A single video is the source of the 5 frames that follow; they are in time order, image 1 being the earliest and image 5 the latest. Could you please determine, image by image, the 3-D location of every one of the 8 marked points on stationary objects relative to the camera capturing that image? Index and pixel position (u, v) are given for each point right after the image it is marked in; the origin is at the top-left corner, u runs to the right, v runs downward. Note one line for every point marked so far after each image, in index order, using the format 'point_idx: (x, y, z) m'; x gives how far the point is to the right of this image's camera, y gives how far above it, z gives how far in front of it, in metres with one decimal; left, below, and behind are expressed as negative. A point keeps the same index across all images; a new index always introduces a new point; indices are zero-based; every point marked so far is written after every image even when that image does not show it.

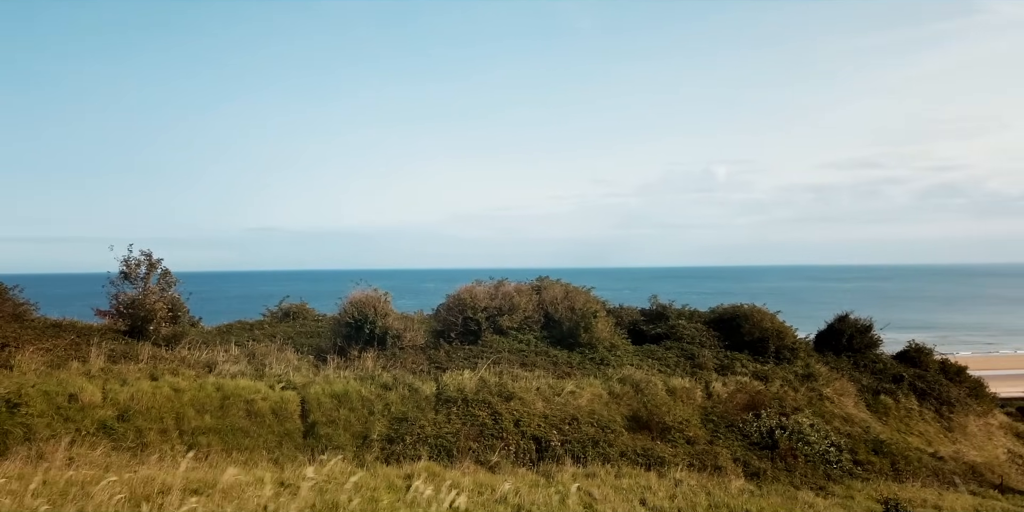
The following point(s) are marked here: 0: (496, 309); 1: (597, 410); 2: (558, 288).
0: (-0.3, -1.1, +14.9) m
1: (+1.3, -2.5, +11.9) m
2: (+1.0, -0.7, +15.7) m
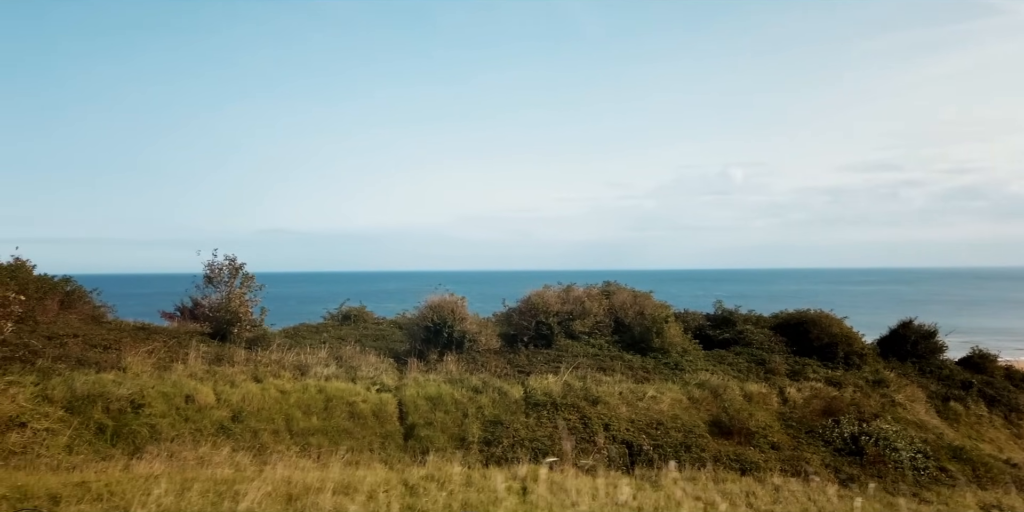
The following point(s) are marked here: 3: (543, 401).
0: (+1.1, -1.2, +15.0) m
1: (+2.7, -2.6, +12.0) m
2: (+2.4, -0.8, +15.8) m
3: (+0.5, -2.2, +11.4) m
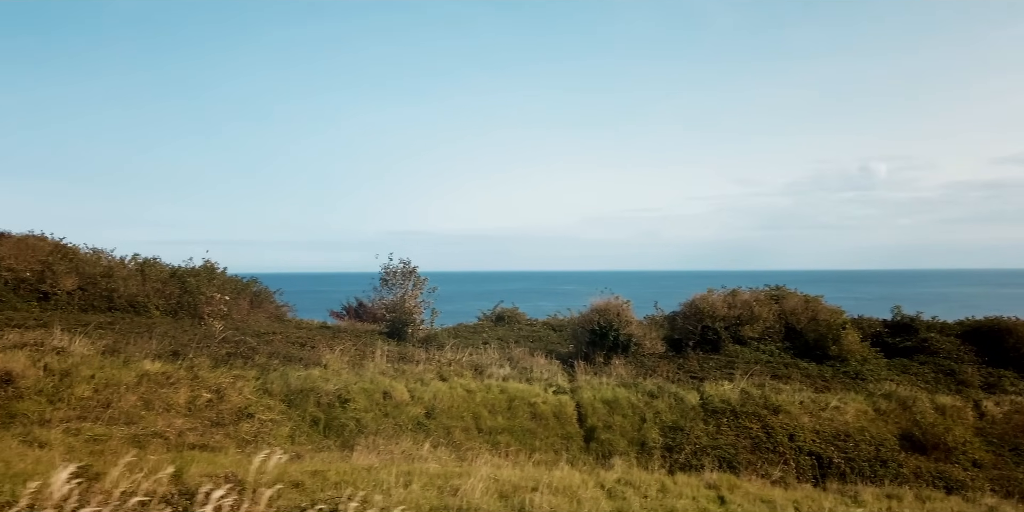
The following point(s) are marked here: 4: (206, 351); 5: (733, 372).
0: (+4.4, -1.2, +14.7) m
1: (+5.4, -2.6, +11.4) m
2: (+5.8, -0.8, +15.2) m
3: (+3.1, -2.3, +11.1) m
4: (-4.2, -1.3, +10.2) m
5: (+3.8, -2.0, +12.7) m
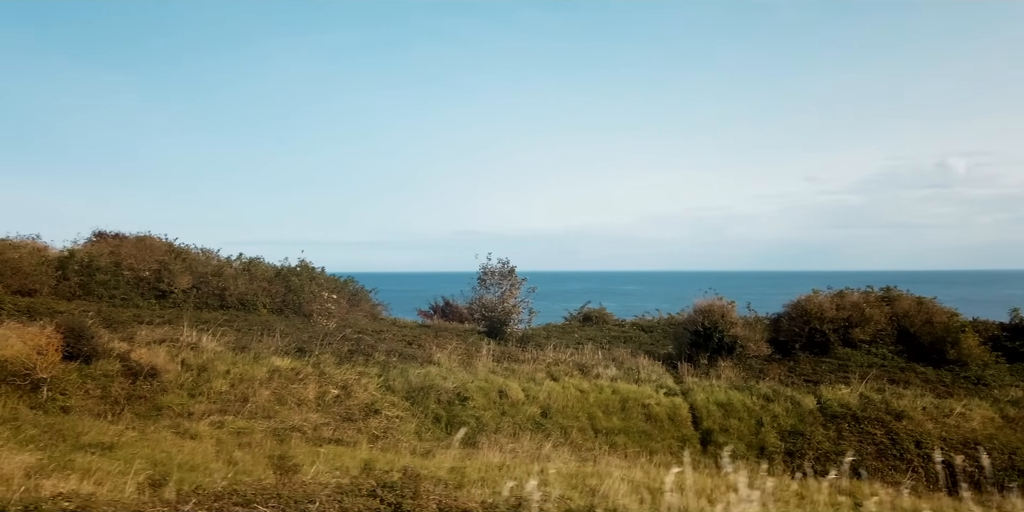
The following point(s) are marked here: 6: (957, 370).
0: (+6.3, -1.2, +14.2) m
1: (+7.1, -2.6, +10.9) m
2: (+7.8, -0.8, +14.6) m
3: (+4.8, -2.3, +10.8) m
4: (-2.6, -1.3, +10.5) m
5: (+5.5, -2.0, +12.3) m
6: (+7.8, -2.0, +13.0) m
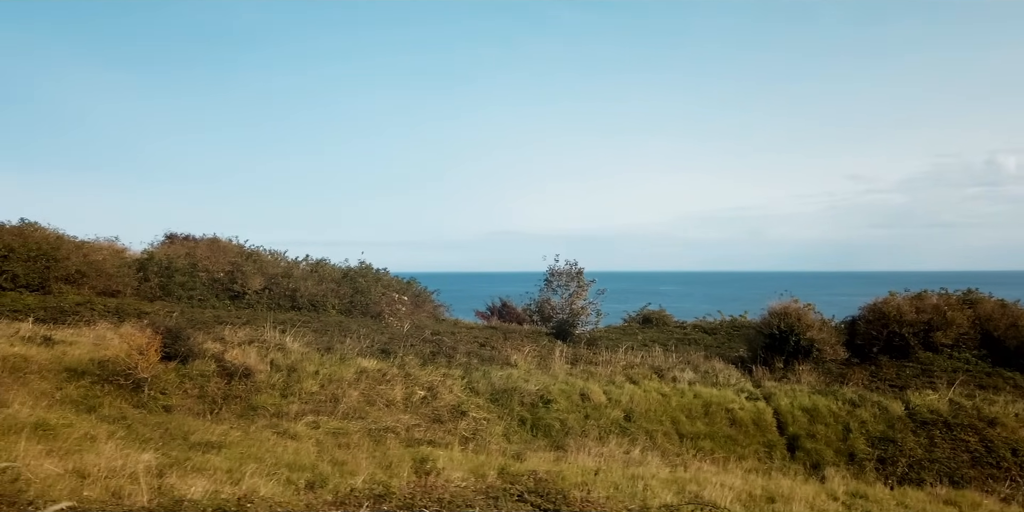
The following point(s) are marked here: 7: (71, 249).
0: (+7.6, -1.3, +13.8) m
1: (+8.2, -2.6, +10.5) m
2: (+9.1, -0.9, +14.2) m
3: (+5.9, -2.3, +10.5) m
4: (-1.4, -1.3, +10.6) m
5: (+6.7, -2.0, +11.9) m
6: (+9.0, -2.0, +12.6) m
7: (-8.2, +0.1, +13.9) m
